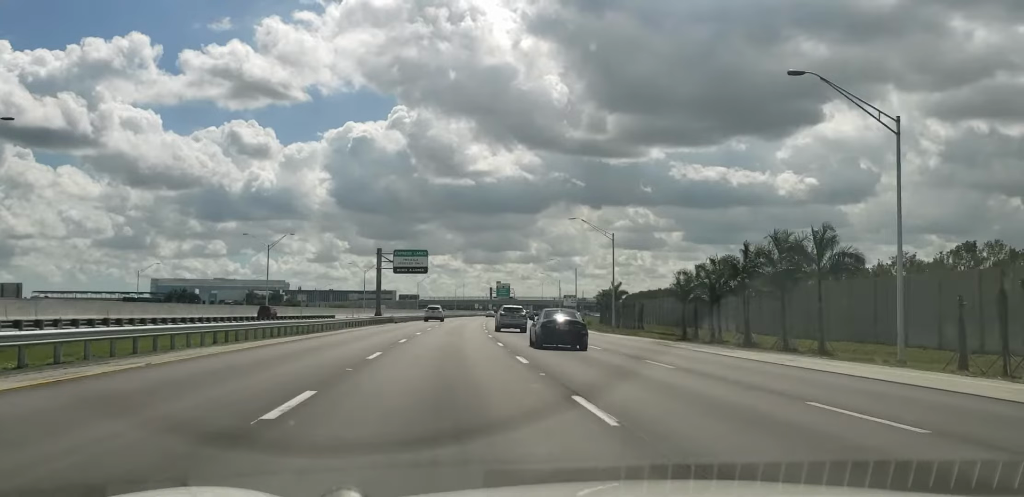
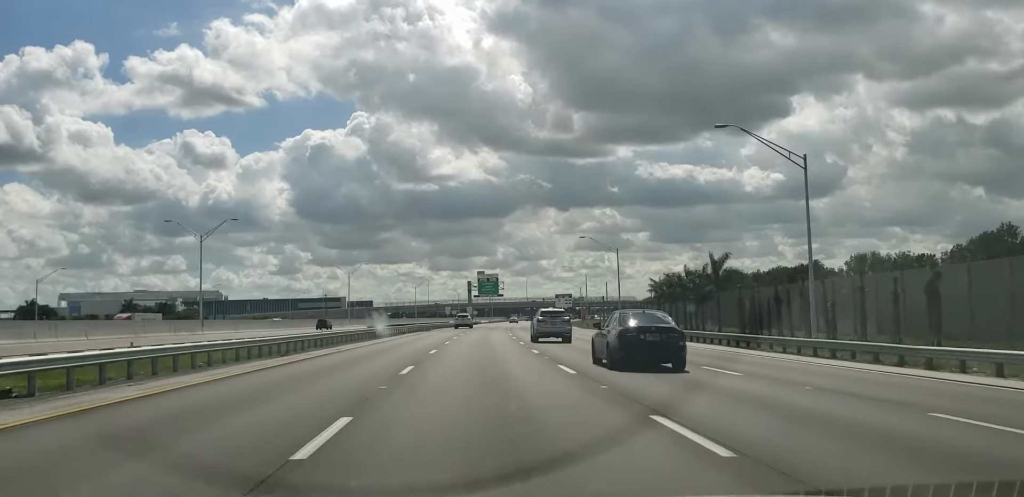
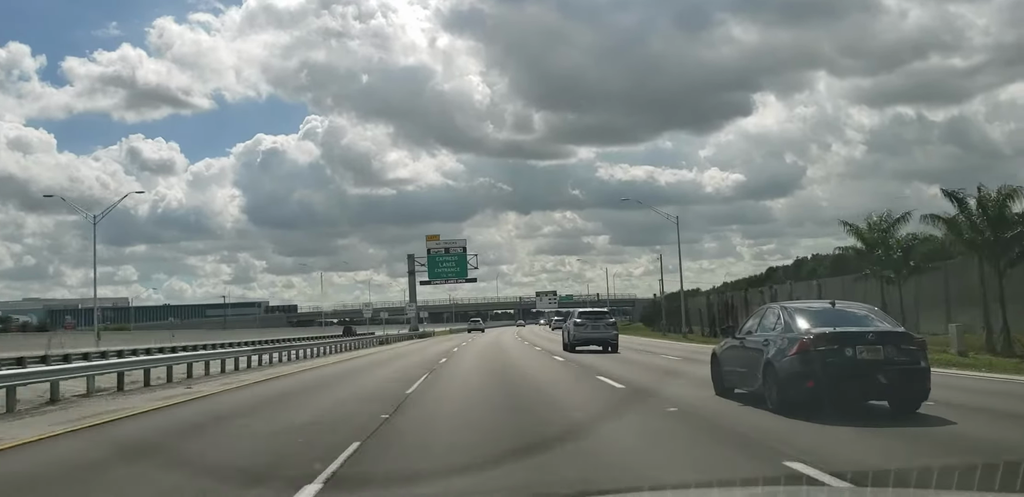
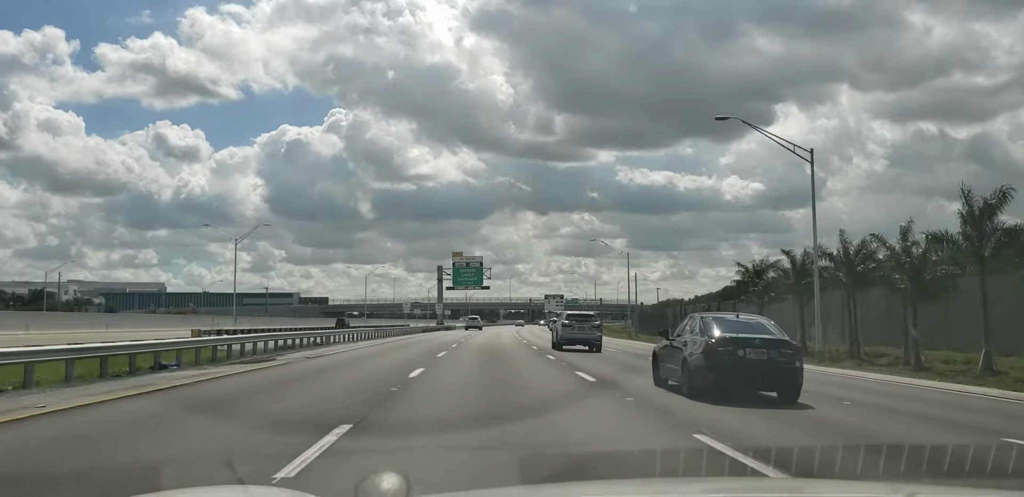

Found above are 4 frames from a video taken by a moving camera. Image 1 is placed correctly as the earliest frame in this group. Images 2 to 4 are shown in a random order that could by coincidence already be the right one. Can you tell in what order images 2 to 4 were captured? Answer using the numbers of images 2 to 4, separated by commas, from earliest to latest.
2, 4, 3
